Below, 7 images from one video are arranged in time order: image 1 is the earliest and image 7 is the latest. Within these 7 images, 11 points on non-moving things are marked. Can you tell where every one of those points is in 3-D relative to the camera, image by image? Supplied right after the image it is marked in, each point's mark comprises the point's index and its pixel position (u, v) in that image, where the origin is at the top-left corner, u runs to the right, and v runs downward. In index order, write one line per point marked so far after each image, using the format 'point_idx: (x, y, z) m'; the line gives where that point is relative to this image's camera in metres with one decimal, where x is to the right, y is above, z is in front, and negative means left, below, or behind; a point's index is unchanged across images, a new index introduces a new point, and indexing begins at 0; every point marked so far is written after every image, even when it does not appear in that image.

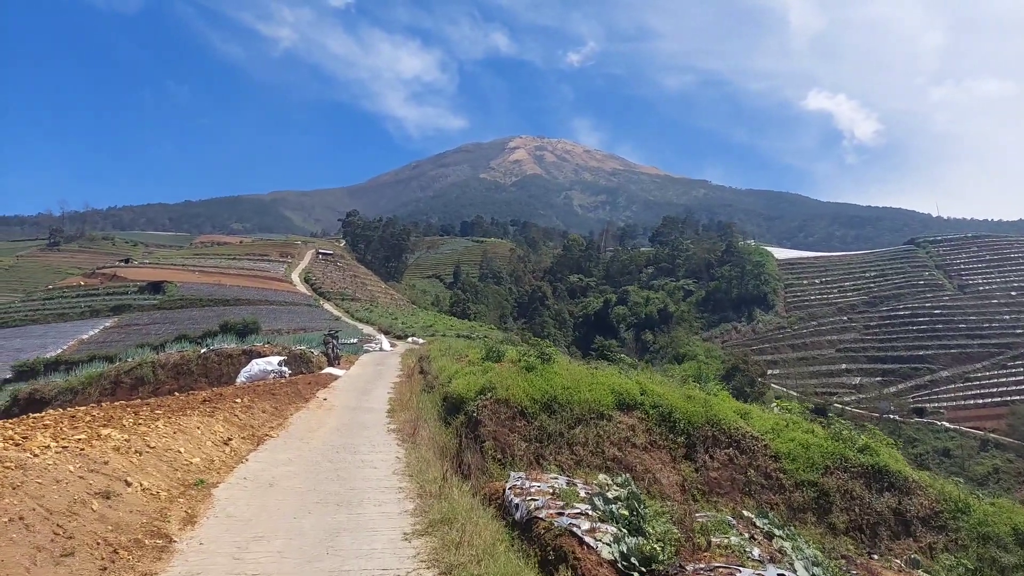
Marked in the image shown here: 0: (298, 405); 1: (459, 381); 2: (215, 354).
0: (-4.1, -2.2, +10.9) m
1: (-1.0, -1.8, +10.7) m
2: (-8.8, -1.9, +17.1) m
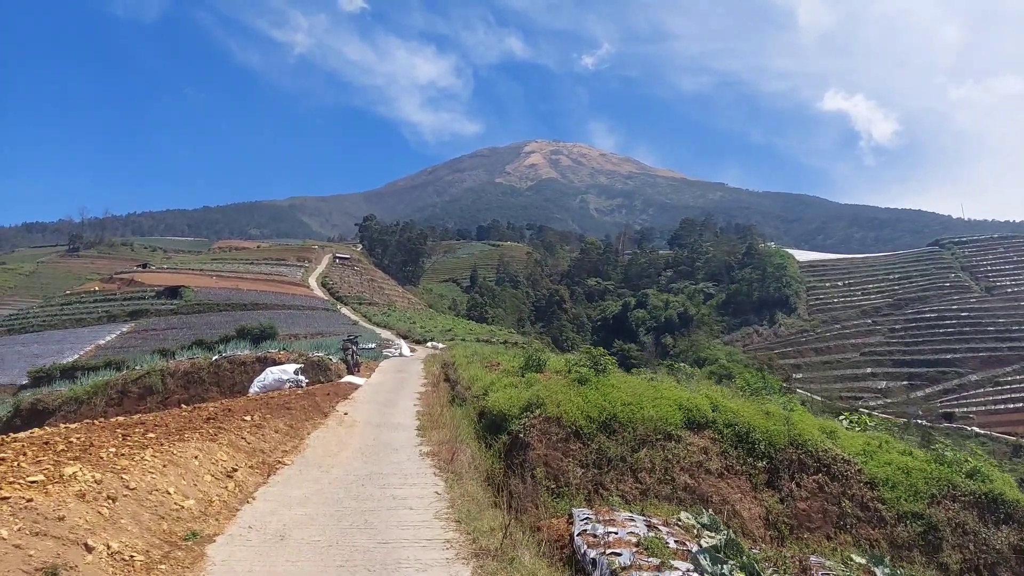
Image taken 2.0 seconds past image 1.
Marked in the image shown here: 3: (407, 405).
0: (-3.3, -2.2, +9.7) m
1: (-0.2, -1.8, +9.4) m
2: (-7.9, -2.0, +16.0) m
3: (-2.2, -2.5, +11.9) m
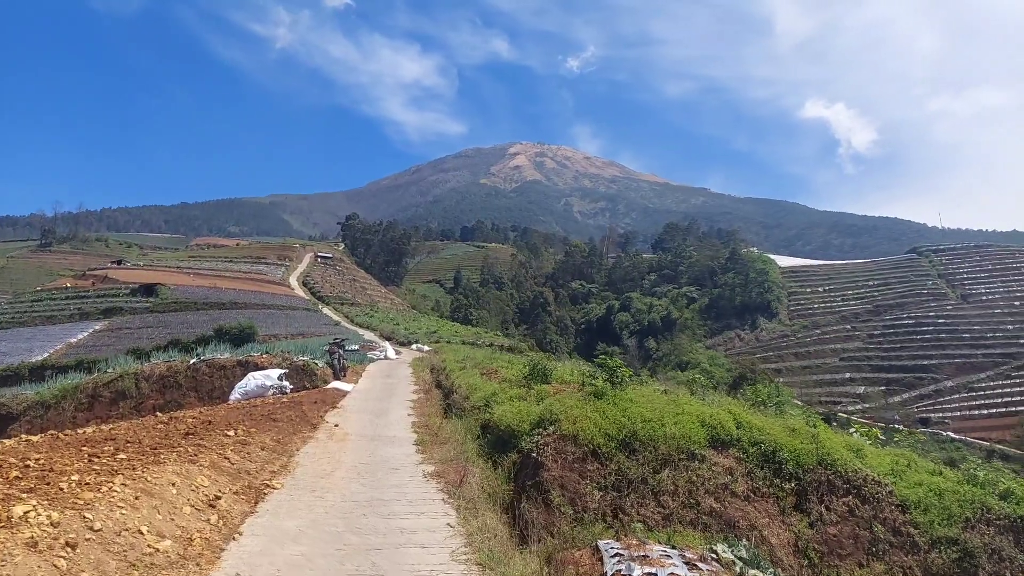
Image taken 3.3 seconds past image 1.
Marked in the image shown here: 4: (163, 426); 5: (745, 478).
0: (-3.3, -2.3, +9.0) m
1: (-0.2, -1.8, +8.8) m
2: (-8.0, -2.0, +15.1) m
3: (-2.2, -2.5, +11.2) m
4: (-4.9, -1.9, +8.0) m
5: (+2.9, -2.4, +7.2) m
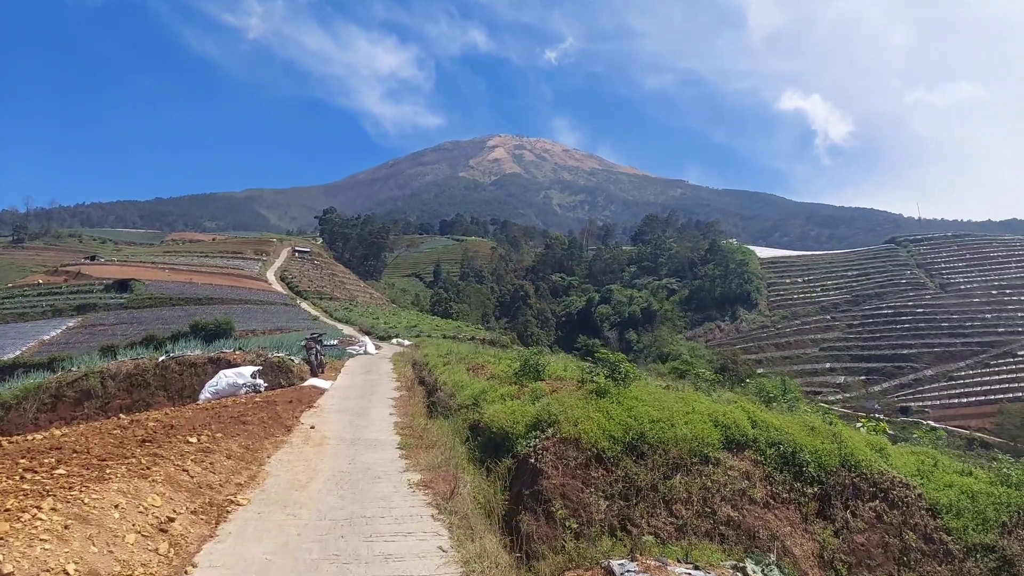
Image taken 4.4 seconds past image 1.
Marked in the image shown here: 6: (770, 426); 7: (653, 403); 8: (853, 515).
0: (-3.4, -2.1, +8.2) m
1: (-0.3, -1.7, +8.2) m
2: (-8.4, -1.8, +14.2) m
3: (-2.4, -2.3, +10.5) m
4: (-5.0, -1.8, +7.2) m
5: (+2.9, -2.3, +6.7) m
6: (+3.3, -1.8, +7.5) m
7: (+1.8, -1.5, +7.3) m
8: (+3.9, -2.6, +6.7) m
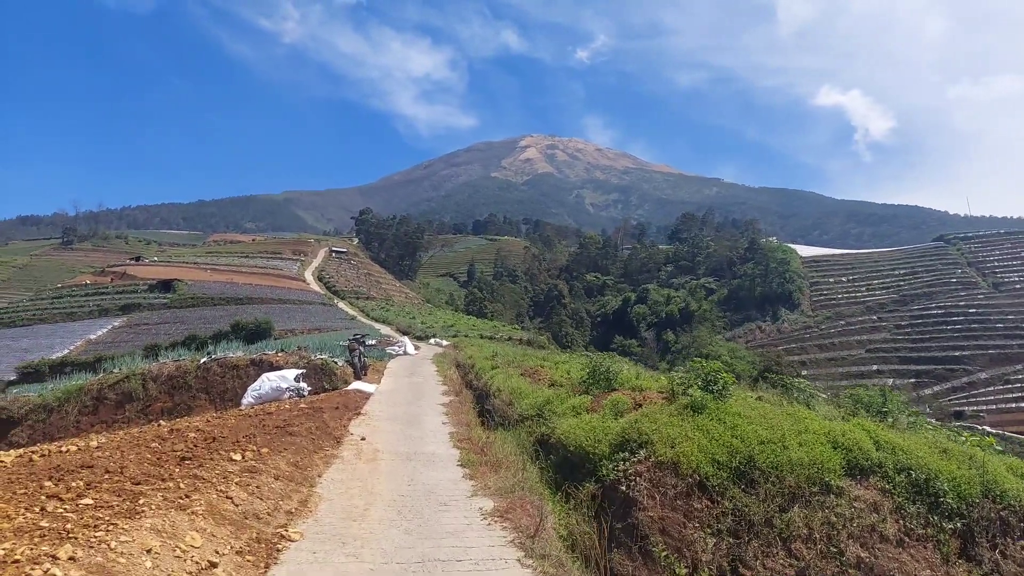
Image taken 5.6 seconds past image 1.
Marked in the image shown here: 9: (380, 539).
0: (-2.4, -2.1, +7.5) m
1: (+0.7, -1.7, +7.2) m
2: (-7.1, -1.8, +13.7) m
3: (-1.3, -2.3, +9.7) m
4: (-4.1, -1.8, +6.6) m
5: (+3.7, -2.2, +5.6) m
6: (+4.2, -1.7, +6.3) m
7: (+2.7, -1.5, +6.3) m
8: (+4.7, -2.6, +5.5) m
9: (-1.1, -2.0, +4.7) m
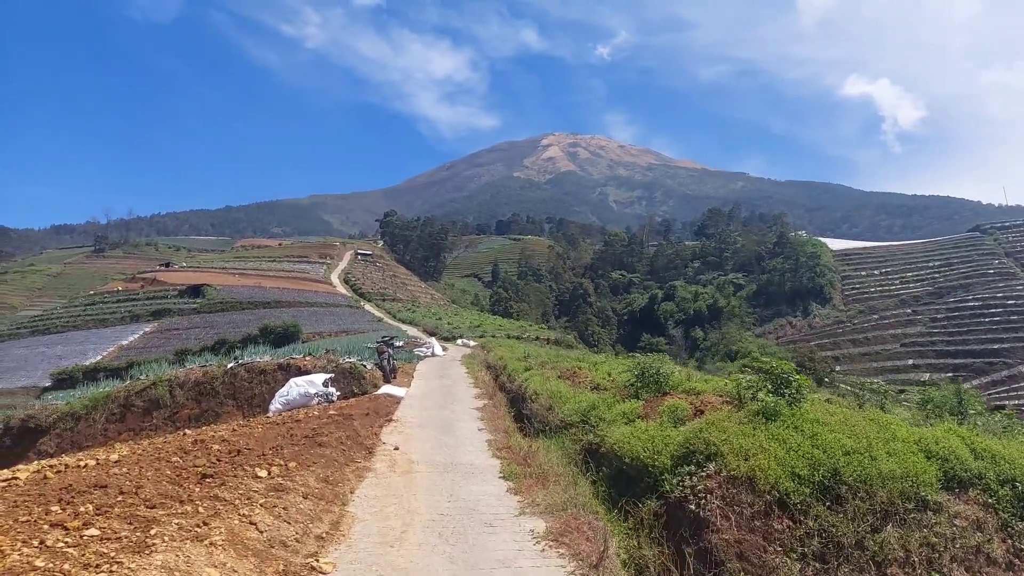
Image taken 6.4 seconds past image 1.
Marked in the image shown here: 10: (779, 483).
0: (-1.9, -2.1, +7.0) m
1: (+1.2, -1.6, +6.6) m
2: (-6.3, -1.9, +13.4) m
3: (-0.7, -2.3, +9.2) m
4: (-3.6, -1.8, +6.1) m
5: (+4.2, -2.1, +4.8) m
6: (+4.6, -1.6, +5.6) m
7: (+3.2, -1.4, +5.6) m
8: (+5.2, -2.4, +4.7) m
9: (-0.7, -2.0, +4.1) m
10: (+2.2, -1.6, +4.8) m
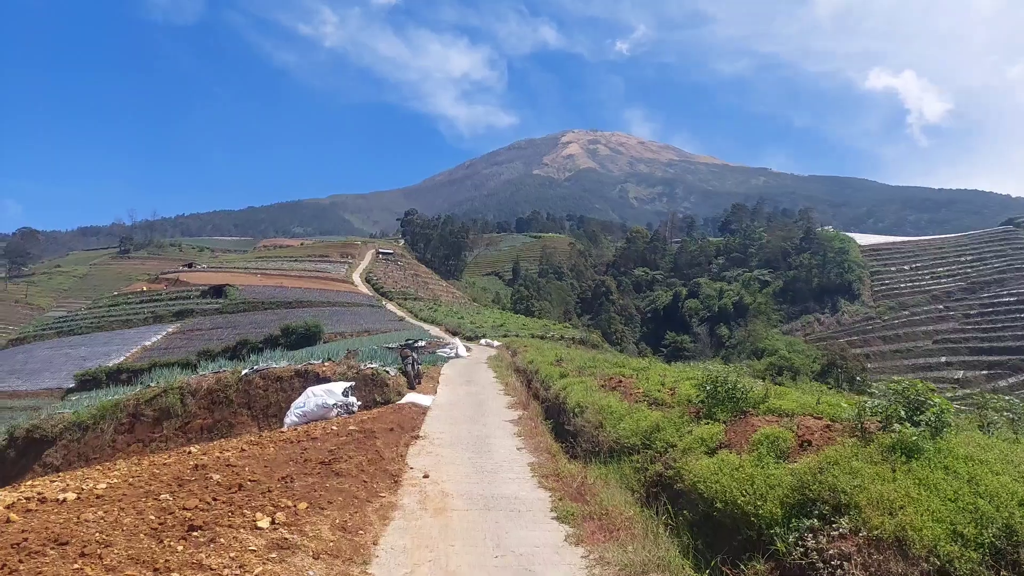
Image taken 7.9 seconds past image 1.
0: (-1.4, -2.1, +5.9) m
1: (+1.7, -1.6, +5.4) m
2: (-5.5, -1.9, +12.5) m
3: (-0.1, -2.3, +8.0) m
4: (-3.1, -1.9, +5.1) m
5: (+4.6, -2.1, +3.5) m
6: (+5.1, -1.6, +4.2) m
7: (+3.7, -1.3, +4.3) m
8: (+5.7, -2.4, +3.4) m
9: (-0.2, -2.0, +3.0) m
10: (+2.7, -1.6, +3.6) m
